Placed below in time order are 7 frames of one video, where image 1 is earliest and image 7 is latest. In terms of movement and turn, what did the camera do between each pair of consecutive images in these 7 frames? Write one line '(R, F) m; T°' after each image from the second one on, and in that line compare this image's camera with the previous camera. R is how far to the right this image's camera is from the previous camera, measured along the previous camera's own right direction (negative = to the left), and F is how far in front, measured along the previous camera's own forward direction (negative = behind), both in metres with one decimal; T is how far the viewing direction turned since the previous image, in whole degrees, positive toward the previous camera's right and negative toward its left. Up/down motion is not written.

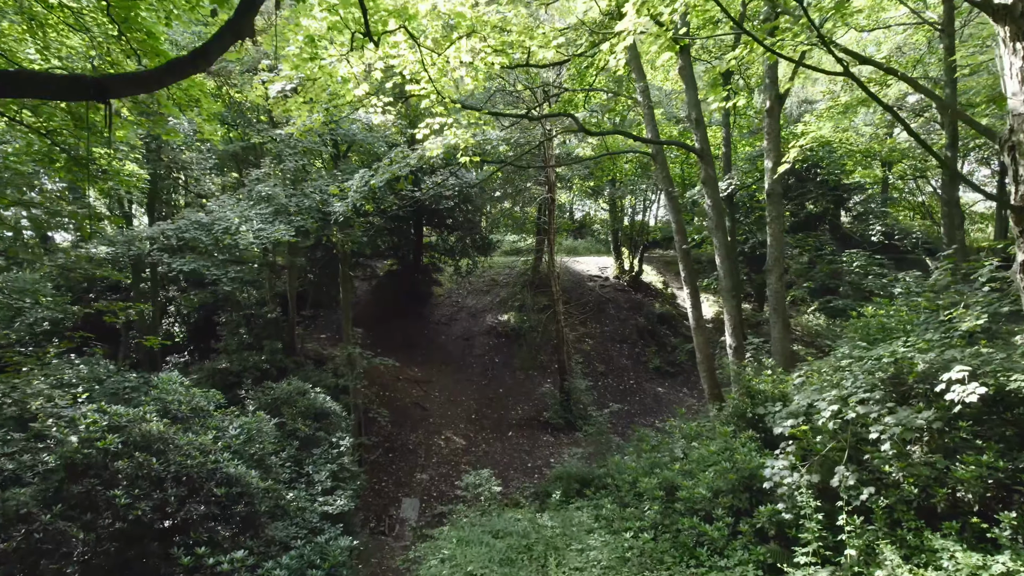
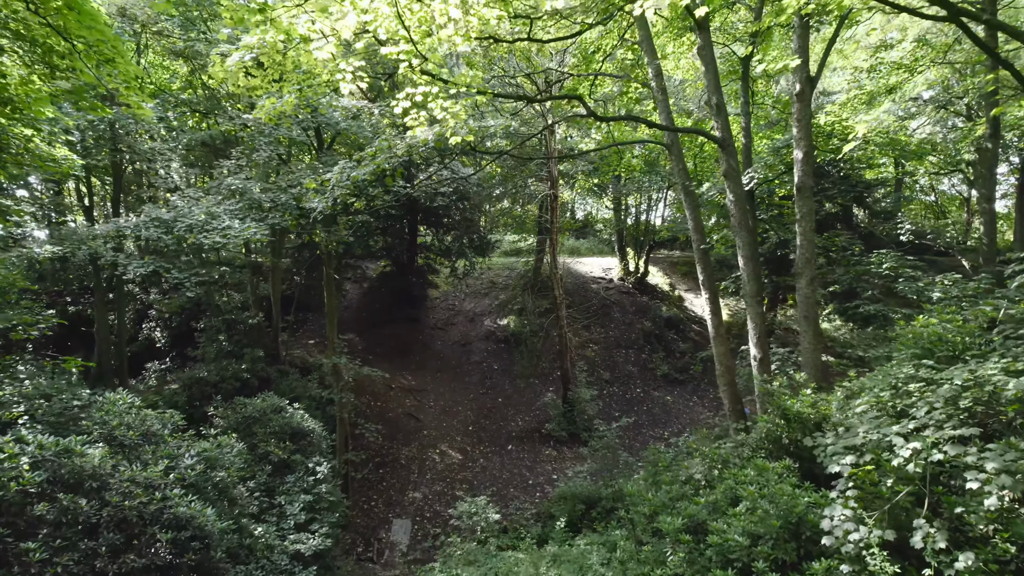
(0.0, +0.8) m; 0°
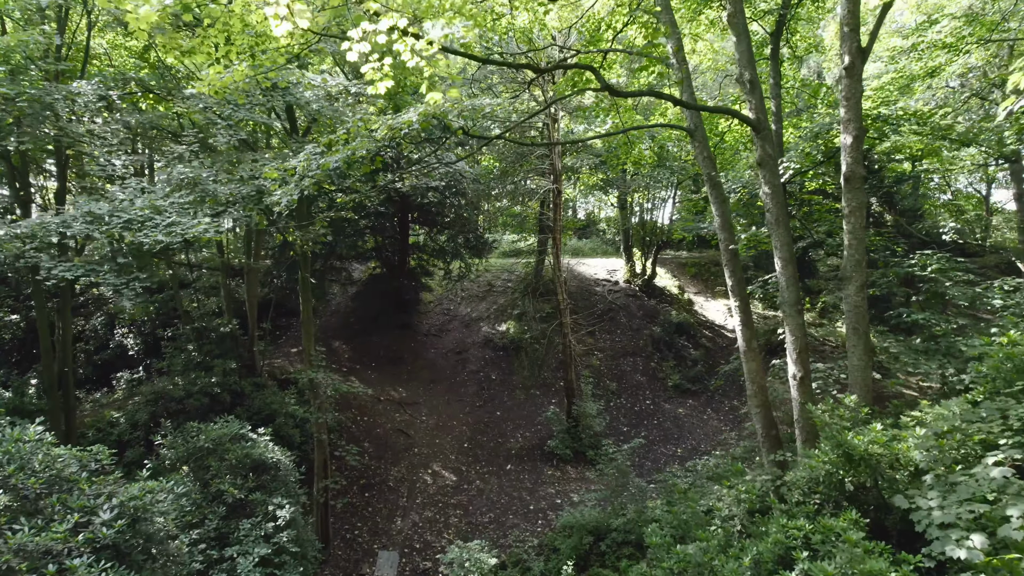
(0.0, +1.0) m; 0°
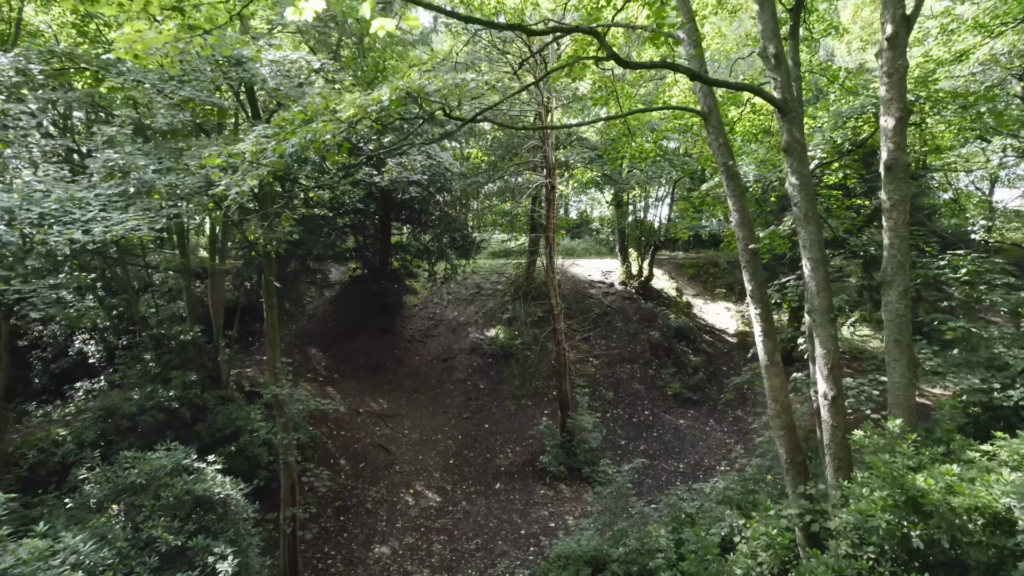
(0.0, +0.9) m; +1°
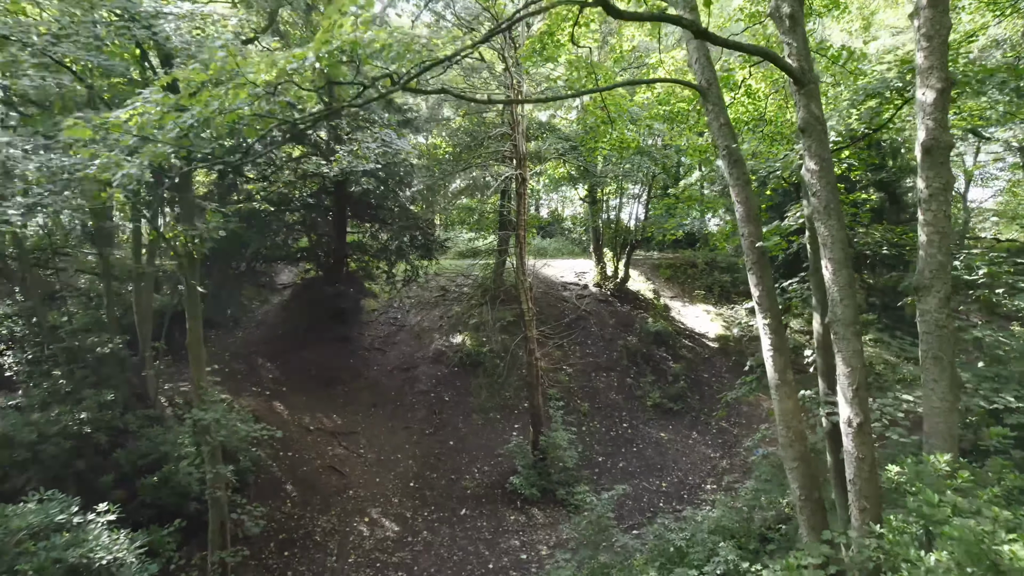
(0.0, +1.0) m; +3°
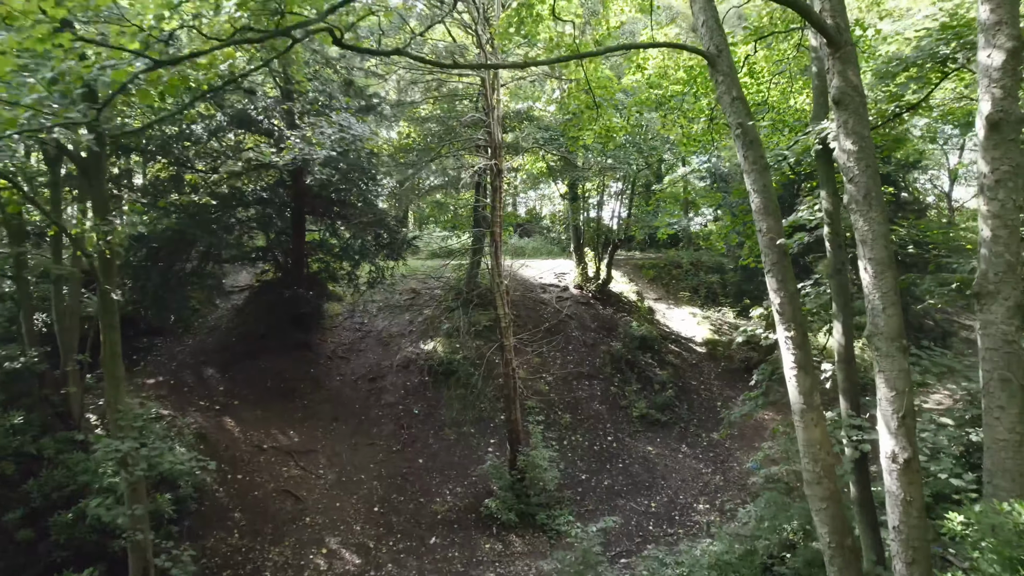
(0.0, +0.9) m; +2°
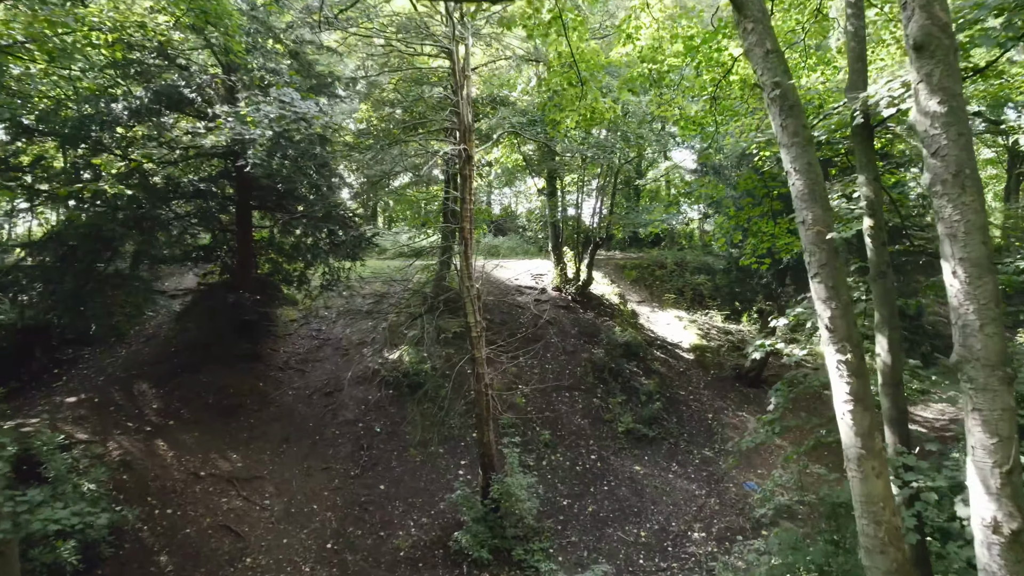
(0.0, +1.0) m; +2°
